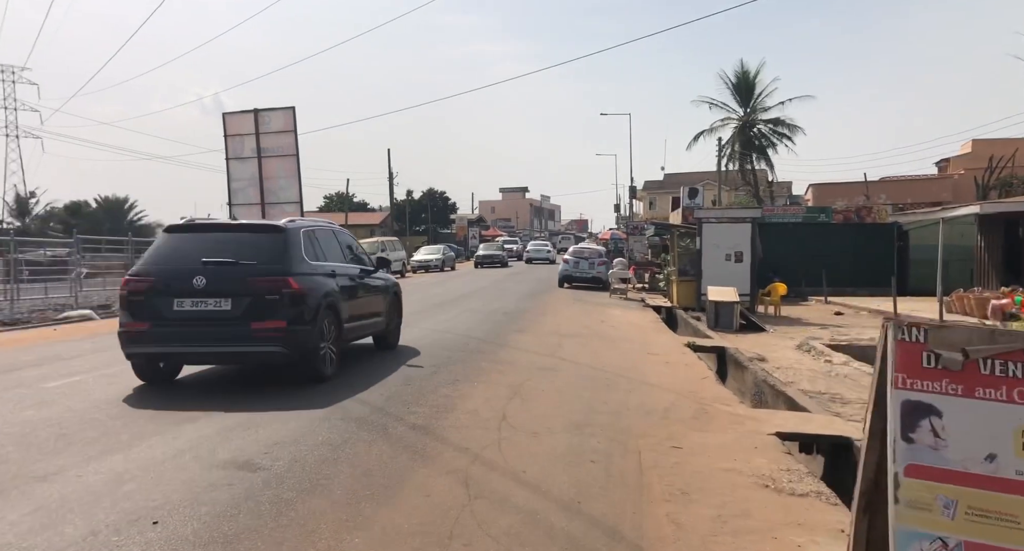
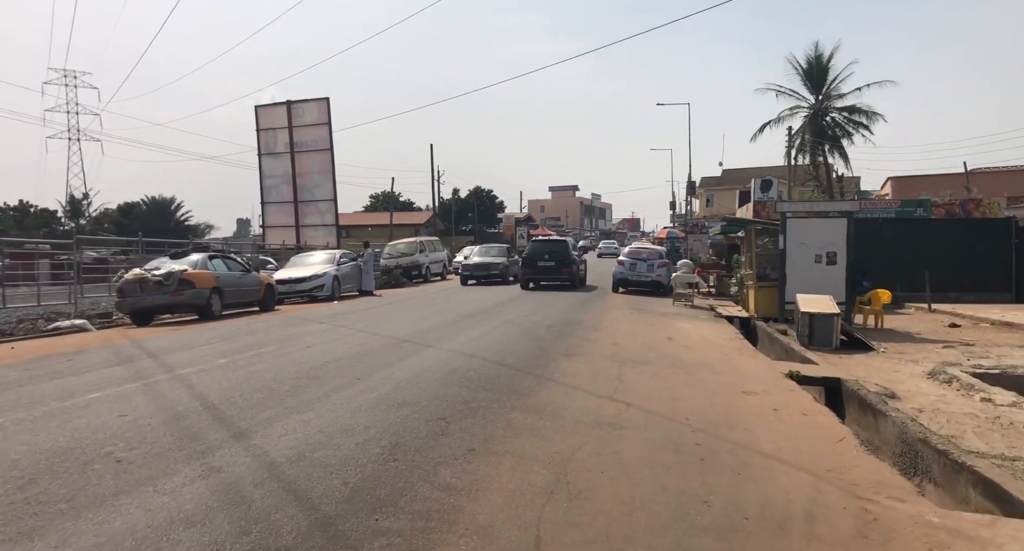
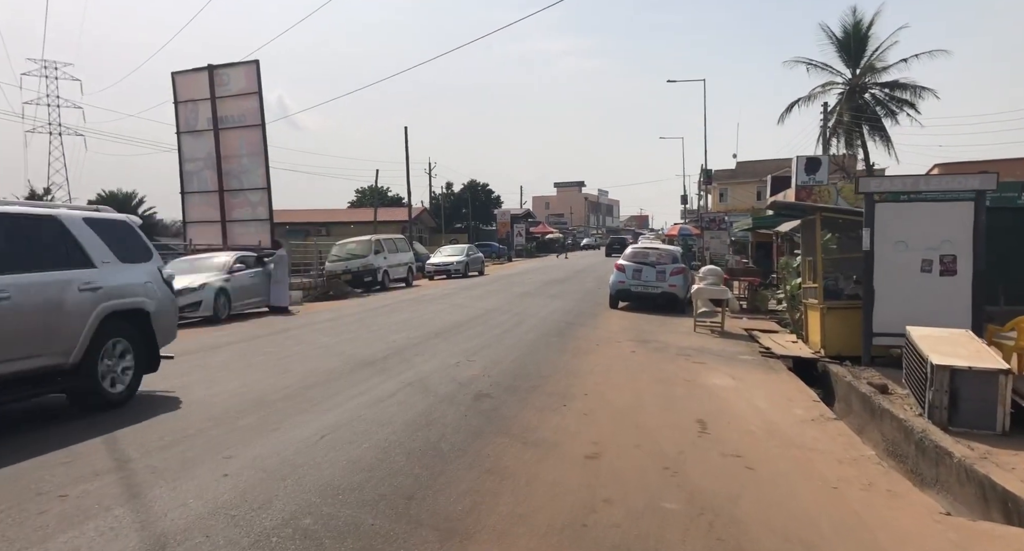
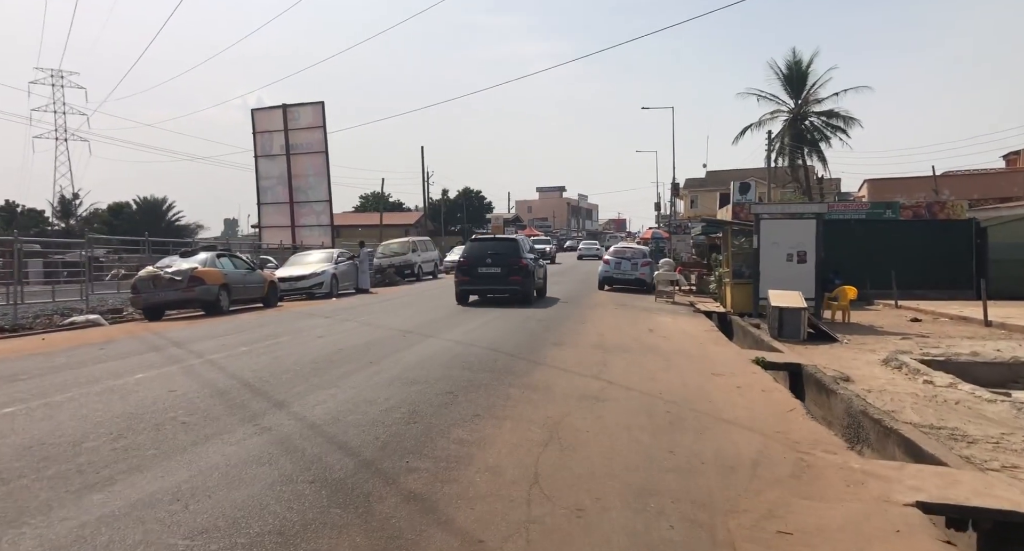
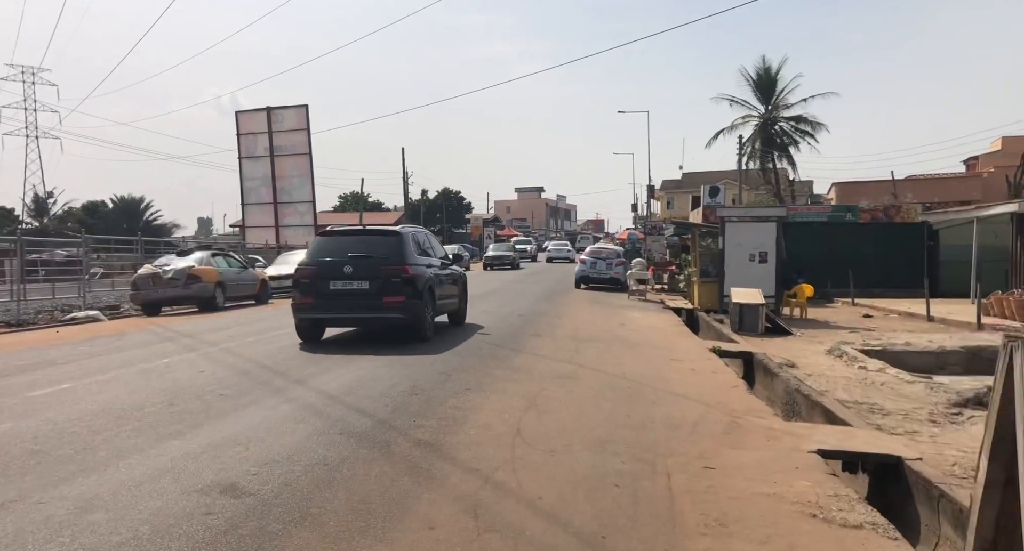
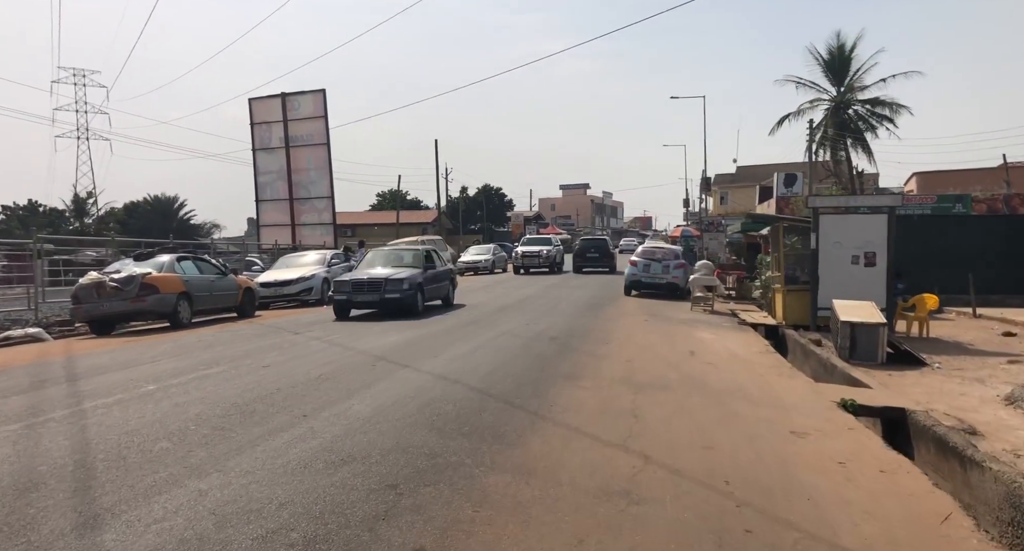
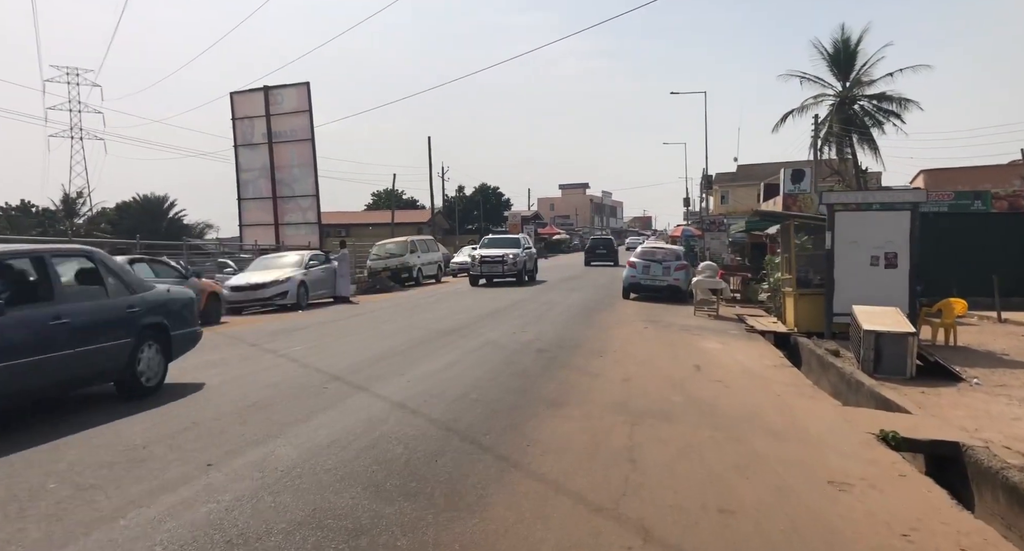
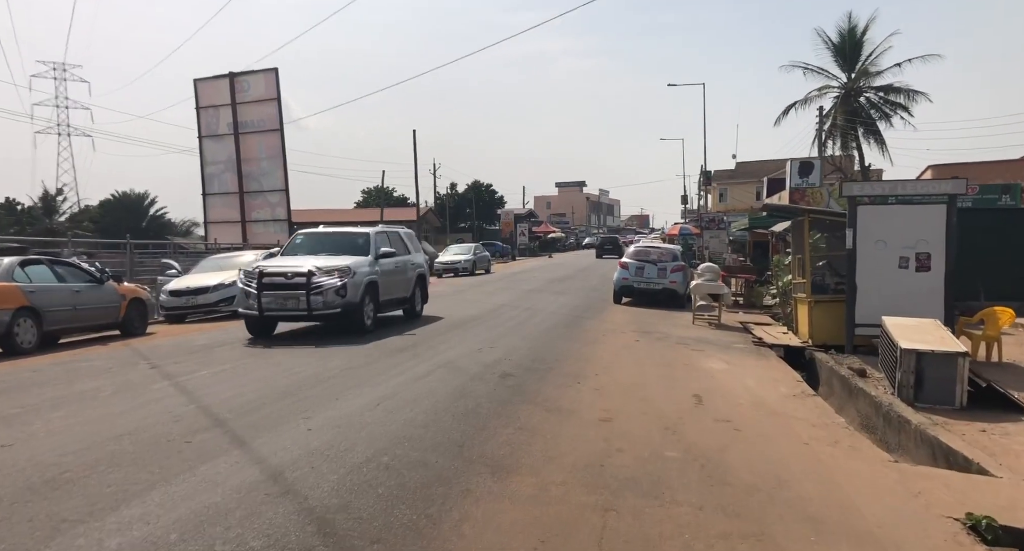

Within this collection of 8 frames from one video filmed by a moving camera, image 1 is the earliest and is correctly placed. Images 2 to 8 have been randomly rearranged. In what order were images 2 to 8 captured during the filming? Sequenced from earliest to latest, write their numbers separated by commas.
5, 4, 2, 6, 7, 8, 3
